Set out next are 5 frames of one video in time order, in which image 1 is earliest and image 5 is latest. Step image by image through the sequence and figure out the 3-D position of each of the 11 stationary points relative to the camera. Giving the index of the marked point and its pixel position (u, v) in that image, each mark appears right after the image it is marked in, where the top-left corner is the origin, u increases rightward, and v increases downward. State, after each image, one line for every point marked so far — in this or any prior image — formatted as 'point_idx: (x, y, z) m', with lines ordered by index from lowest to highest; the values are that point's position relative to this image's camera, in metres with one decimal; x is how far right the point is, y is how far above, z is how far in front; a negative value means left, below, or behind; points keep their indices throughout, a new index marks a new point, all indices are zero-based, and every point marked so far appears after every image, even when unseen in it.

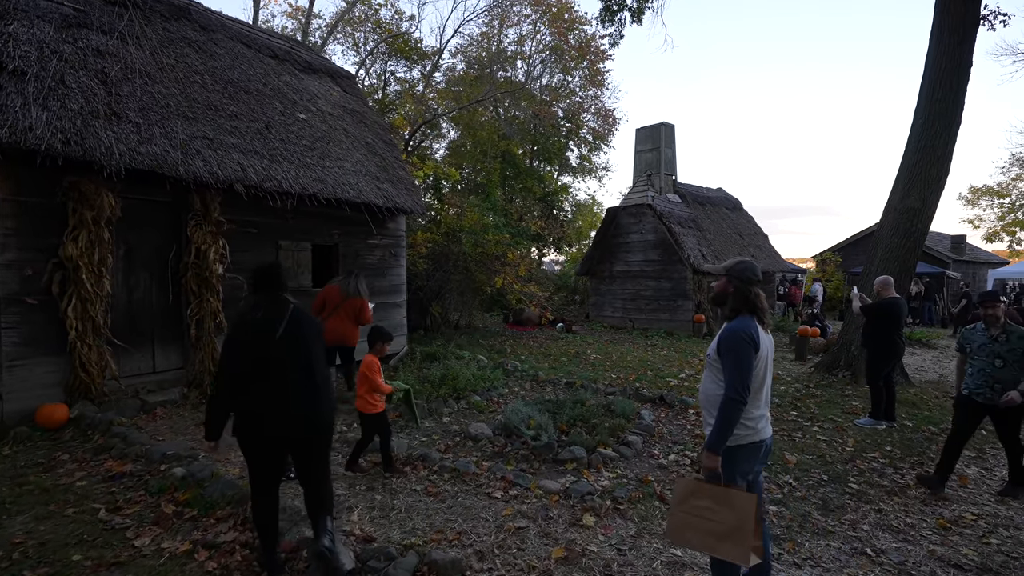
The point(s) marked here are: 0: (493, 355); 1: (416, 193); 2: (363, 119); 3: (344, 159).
0: (-0.4, -1.4, +10.8) m
1: (-1.8, +1.8, +9.8) m
2: (-2.9, +3.3, +10.1) m
3: (-2.8, +2.2, +8.7) m
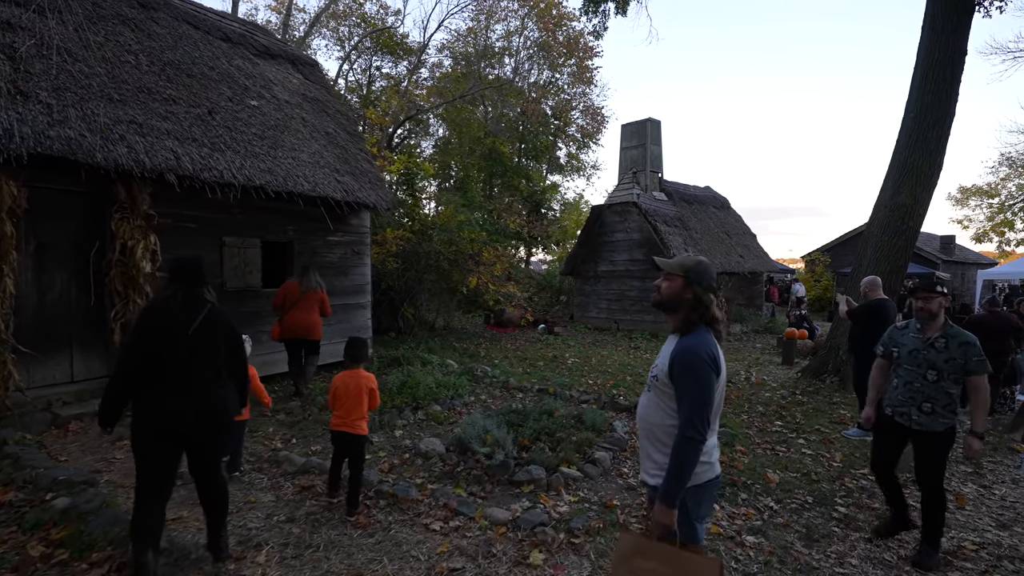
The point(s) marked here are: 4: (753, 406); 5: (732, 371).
0: (-0.9, -1.4, +10.2) m
1: (-2.3, +1.8, +9.2) m
2: (-3.4, +3.3, +9.5) m
3: (-3.3, +2.2, +8.1) m
4: (+3.7, -1.8, +8.0) m
5: (+4.4, -1.7, +10.5) m
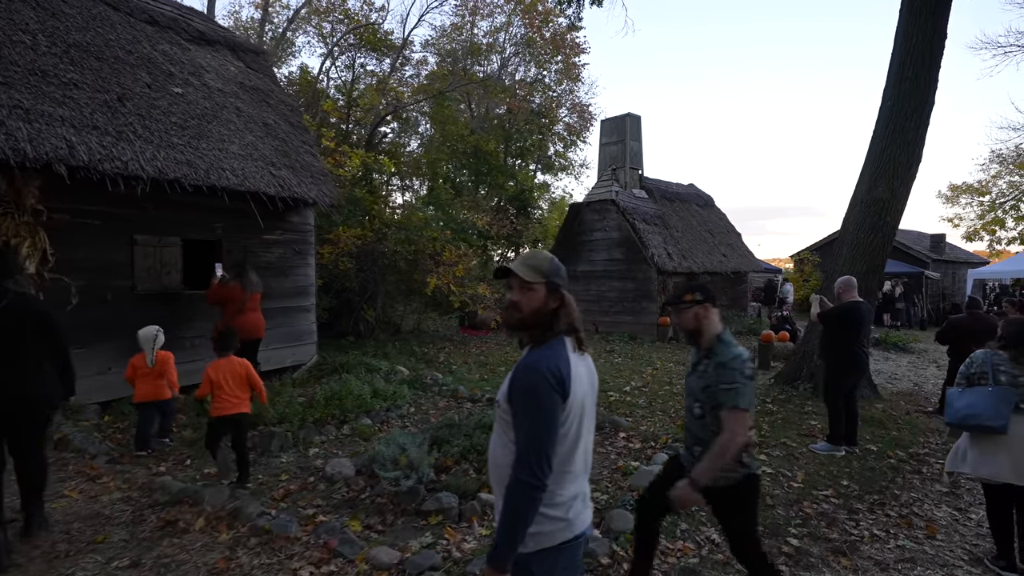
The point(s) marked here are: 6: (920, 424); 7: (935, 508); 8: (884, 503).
0: (-1.7, -1.4, +9.6) m
1: (-3.1, +1.8, +8.6) m
2: (-4.2, +3.3, +8.9) m
3: (-4.1, +2.1, +7.5) m
4: (+3.0, -1.8, +7.4) m
5: (+3.7, -1.7, +9.9) m
6: (+5.9, -2.0, +7.5) m
7: (+4.2, -2.2, +5.1) m
8: (+3.7, -2.1, +5.1) m
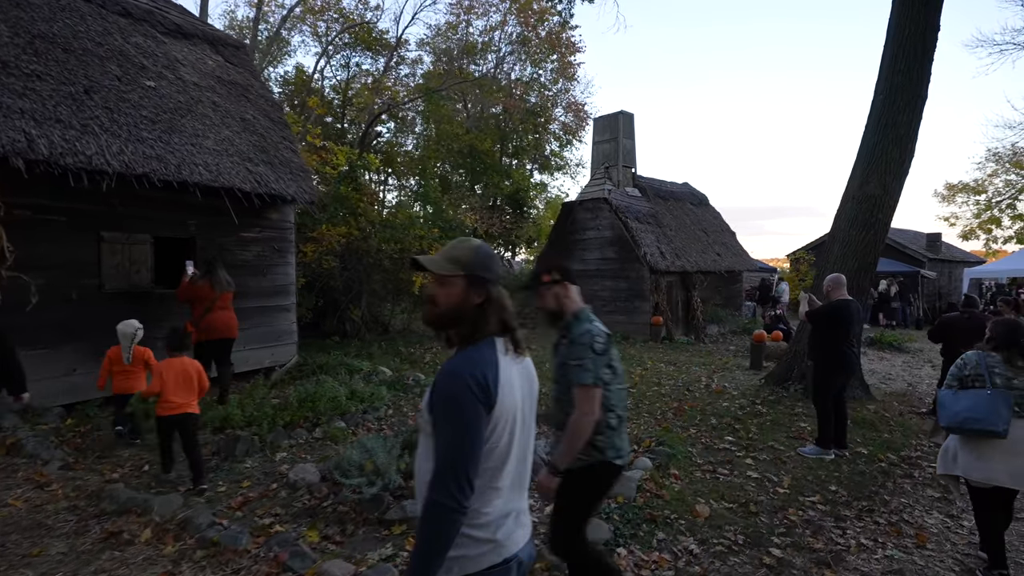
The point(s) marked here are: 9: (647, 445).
0: (-2.0, -1.4, +9.4) m
1: (-3.3, +1.8, +8.4) m
2: (-4.5, +3.3, +8.7) m
3: (-4.4, +2.1, +7.3) m
4: (+2.7, -1.8, +7.2) m
5: (+3.4, -1.7, +9.7) m
6: (+5.7, -1.9, +7.3) m
7: (+3.9, -2.1, +4.9) m
8: (+3.4, -2.1, +4.9) m
9: (+1.6, -1.8, +5.9) m
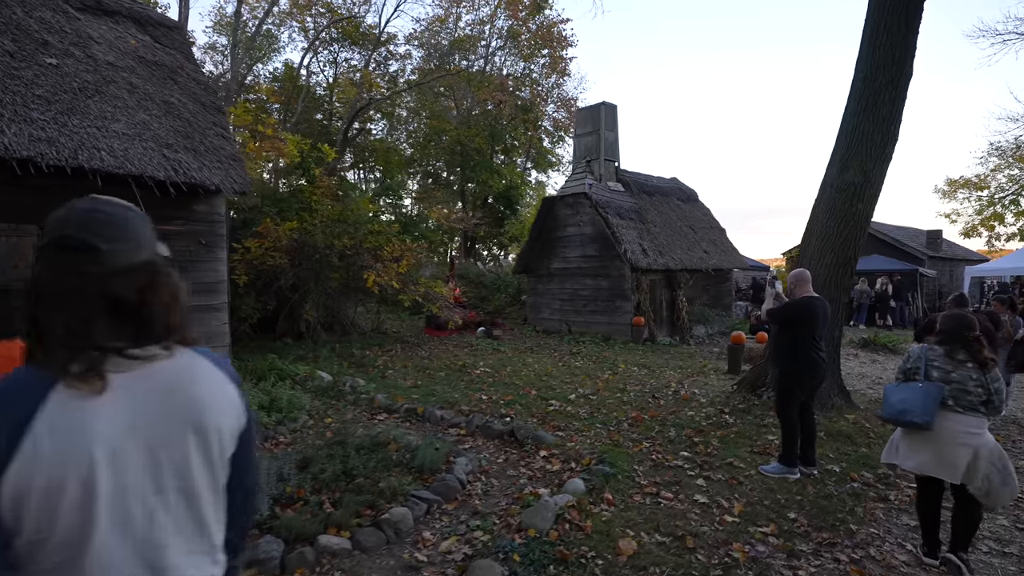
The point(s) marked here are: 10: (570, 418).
0: (-2.8, -1.4, +8.7) m
1: (-4.1, +1.8, +7.7) m
2: (-5.2, +3.3, +8.0) m
3: (-5.2, +2.2, +6.6) m
4: (+1.9, -1.8, +6.5) m
5: (+2.6, -1.6, +9.0) m
6: (+4.9, -1.9, +6.6) m
7: (+3.1, -2.1, +4.2) m
8: (+2.6, -2.1, +4.2) m
9: (+0.8, -1.8, +5.2) m
10: (+0.8, -1.7, +6.9) m
